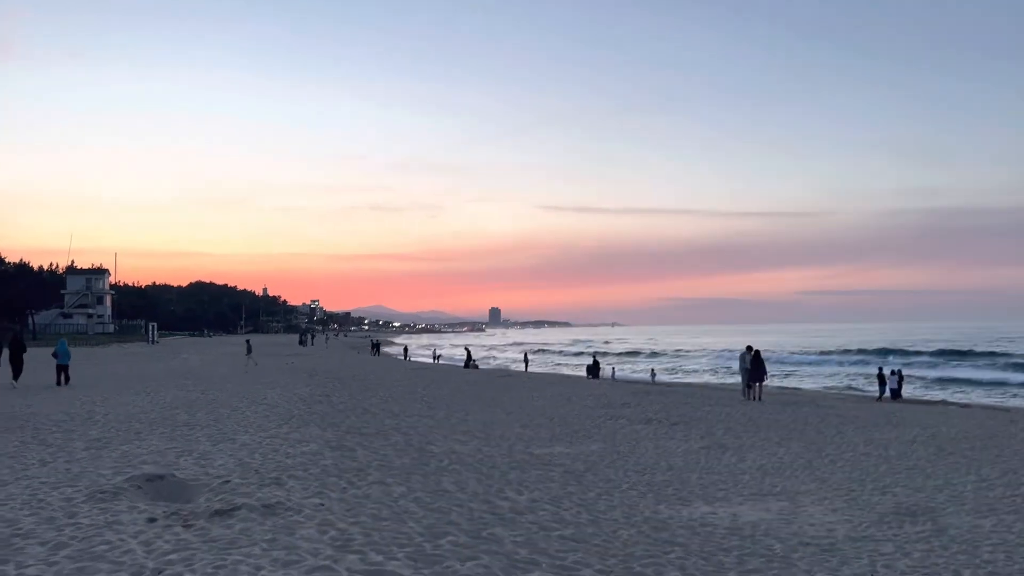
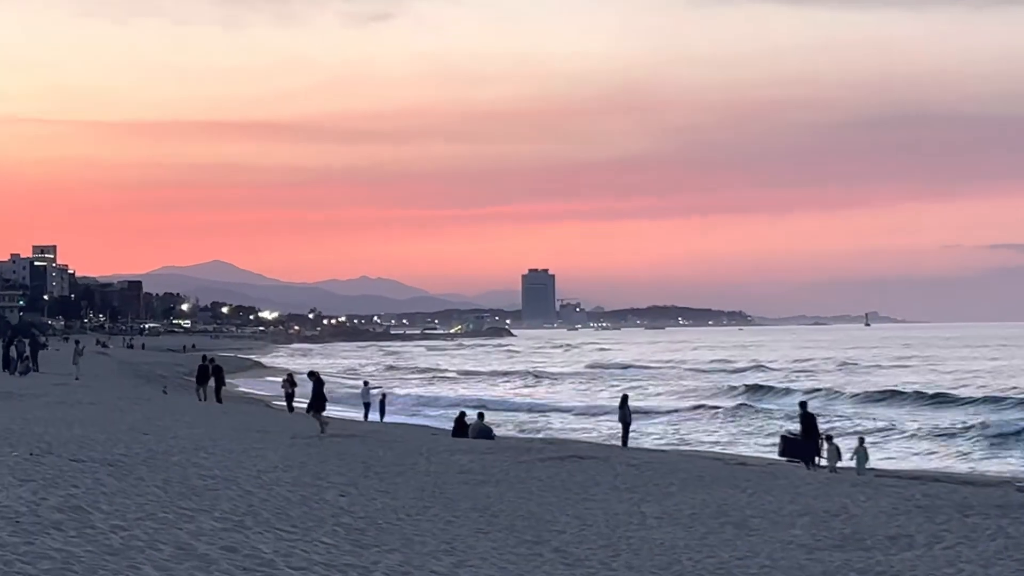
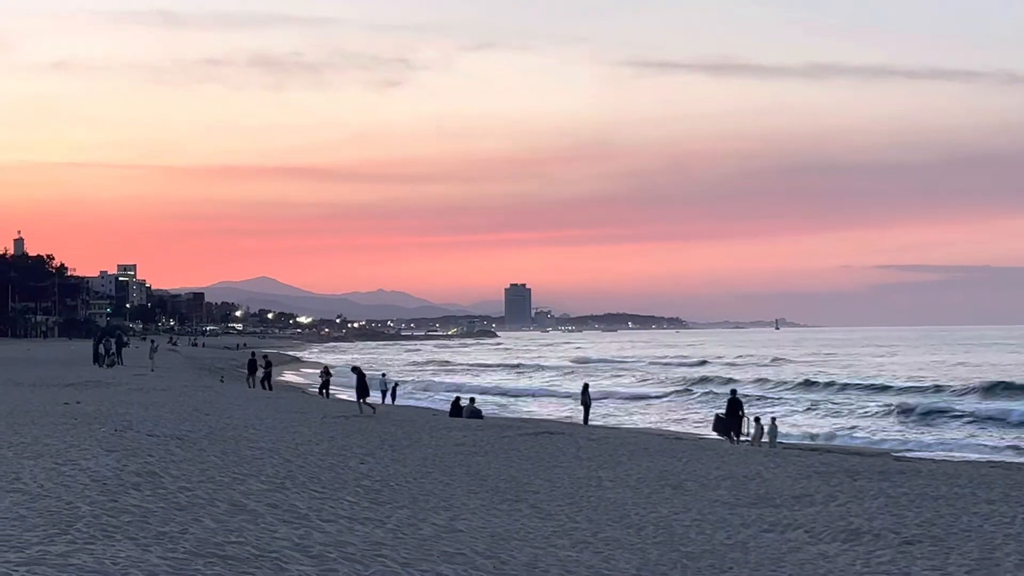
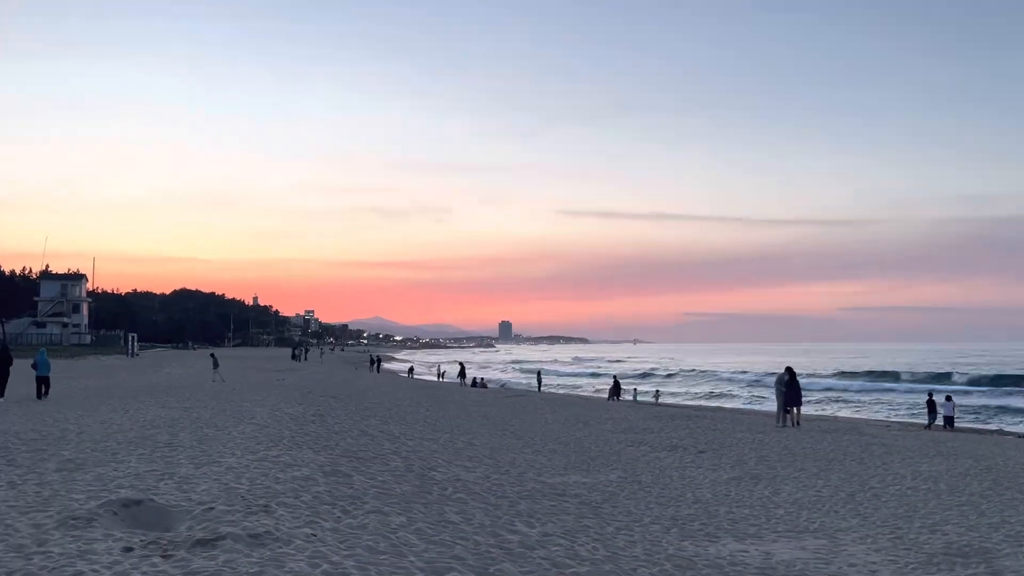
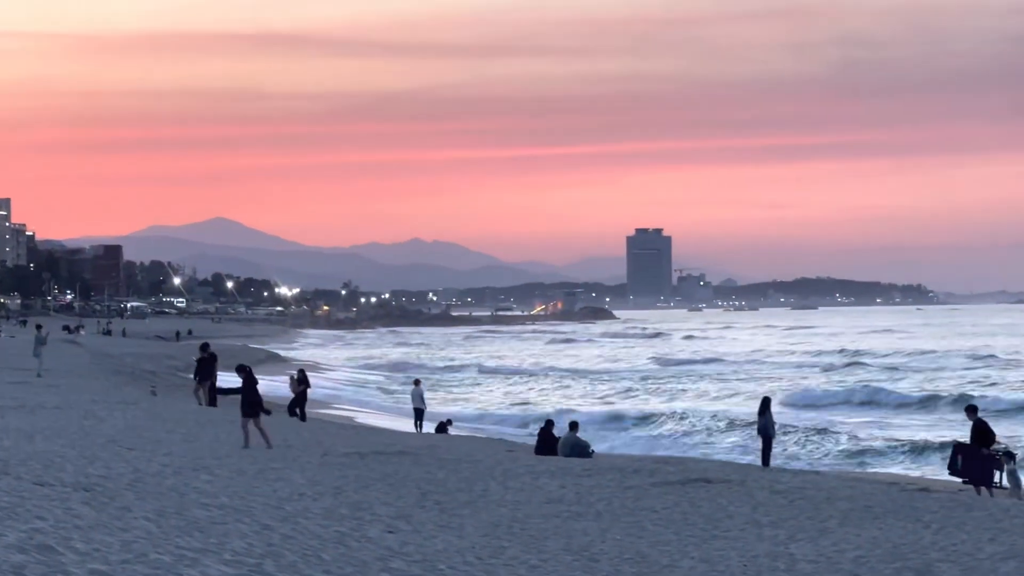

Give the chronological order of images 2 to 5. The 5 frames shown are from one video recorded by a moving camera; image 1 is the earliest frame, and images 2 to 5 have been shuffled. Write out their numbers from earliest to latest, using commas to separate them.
4, 3, 2, 5
